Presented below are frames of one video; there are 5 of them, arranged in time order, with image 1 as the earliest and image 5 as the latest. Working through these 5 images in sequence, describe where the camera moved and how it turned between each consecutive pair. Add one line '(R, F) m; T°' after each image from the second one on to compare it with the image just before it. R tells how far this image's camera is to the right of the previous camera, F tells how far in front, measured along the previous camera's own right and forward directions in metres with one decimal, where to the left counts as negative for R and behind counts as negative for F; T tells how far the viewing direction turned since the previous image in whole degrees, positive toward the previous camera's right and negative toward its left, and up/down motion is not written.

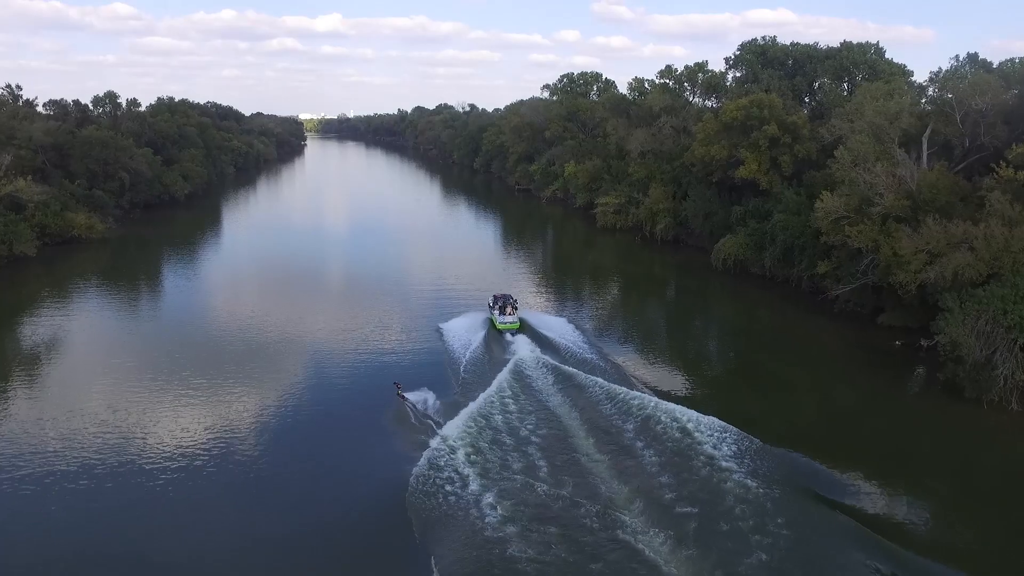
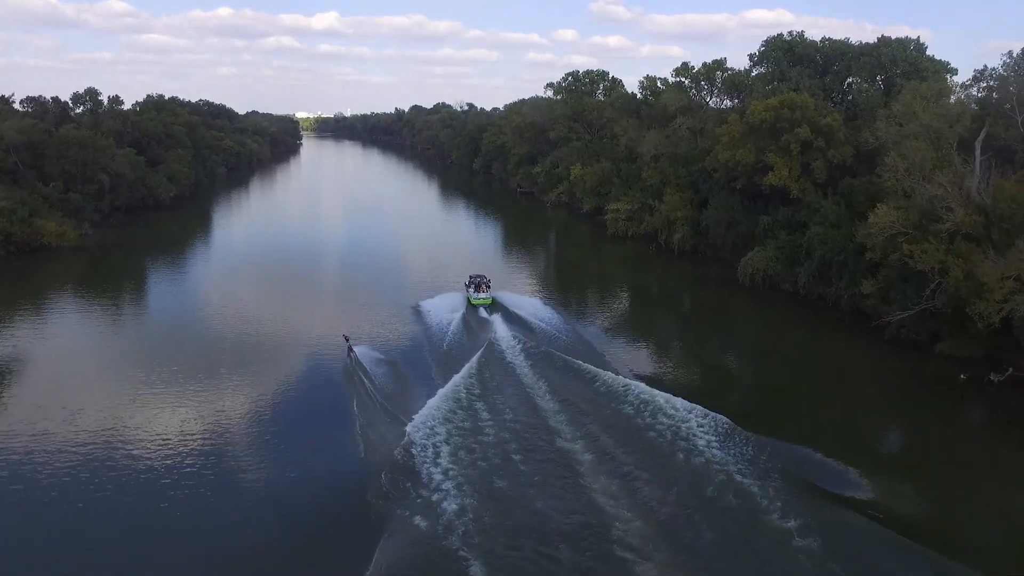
(-0.6, +3.2) m; 0°
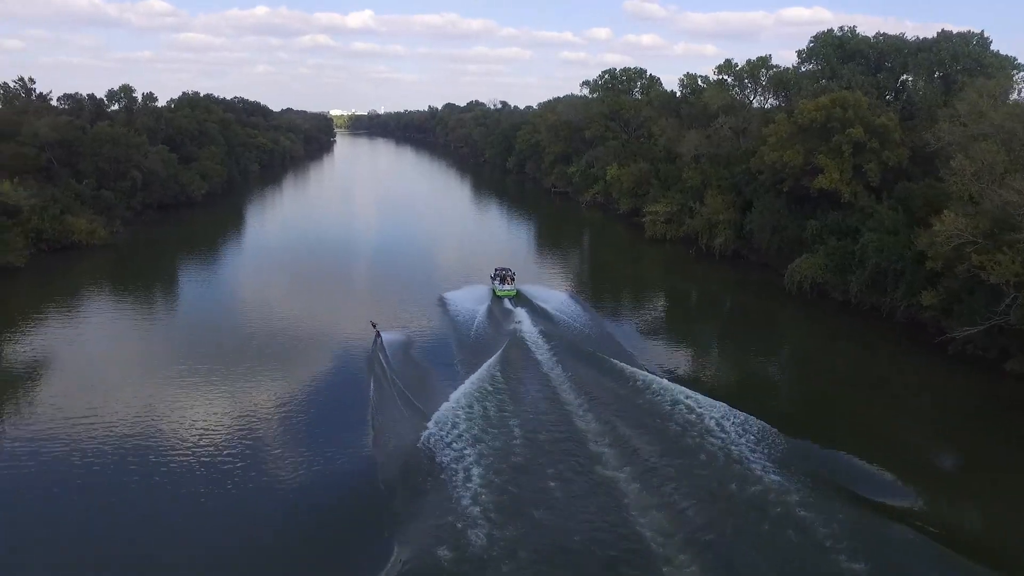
(-0.2, +1.3) m; -2°
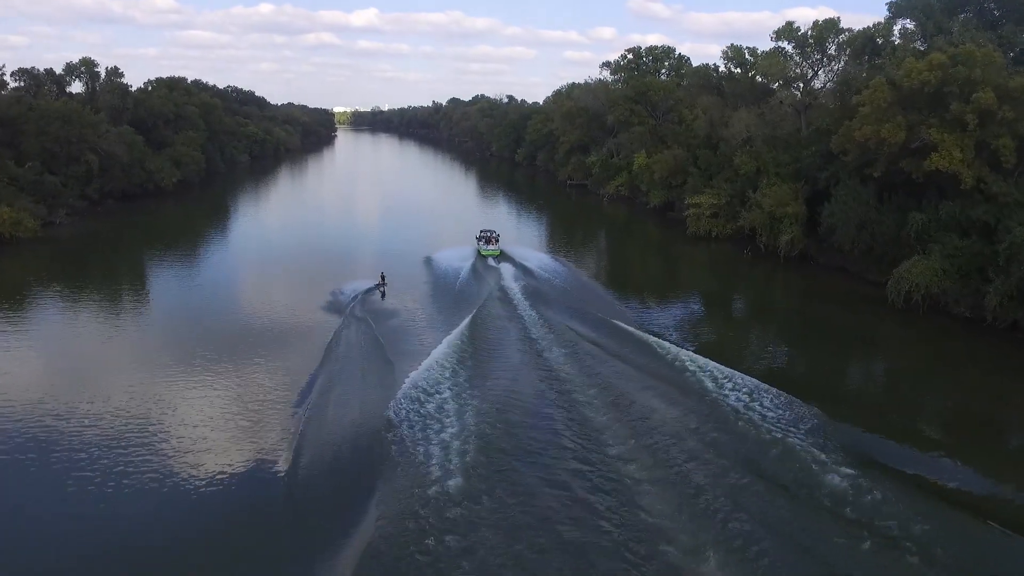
(-0.8, +7.4) m; 0°
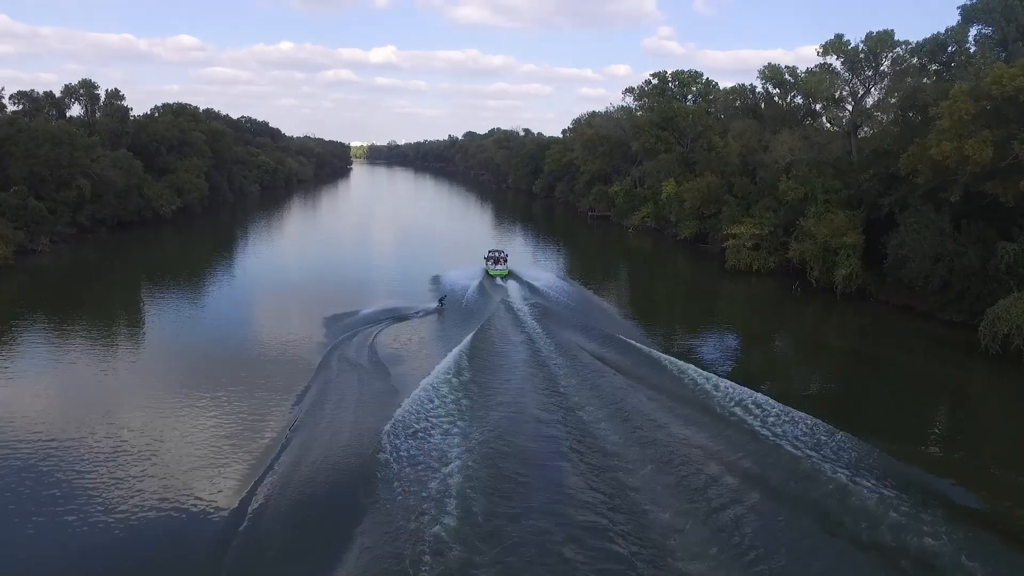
(-0.3, +3.7) m; -1°
